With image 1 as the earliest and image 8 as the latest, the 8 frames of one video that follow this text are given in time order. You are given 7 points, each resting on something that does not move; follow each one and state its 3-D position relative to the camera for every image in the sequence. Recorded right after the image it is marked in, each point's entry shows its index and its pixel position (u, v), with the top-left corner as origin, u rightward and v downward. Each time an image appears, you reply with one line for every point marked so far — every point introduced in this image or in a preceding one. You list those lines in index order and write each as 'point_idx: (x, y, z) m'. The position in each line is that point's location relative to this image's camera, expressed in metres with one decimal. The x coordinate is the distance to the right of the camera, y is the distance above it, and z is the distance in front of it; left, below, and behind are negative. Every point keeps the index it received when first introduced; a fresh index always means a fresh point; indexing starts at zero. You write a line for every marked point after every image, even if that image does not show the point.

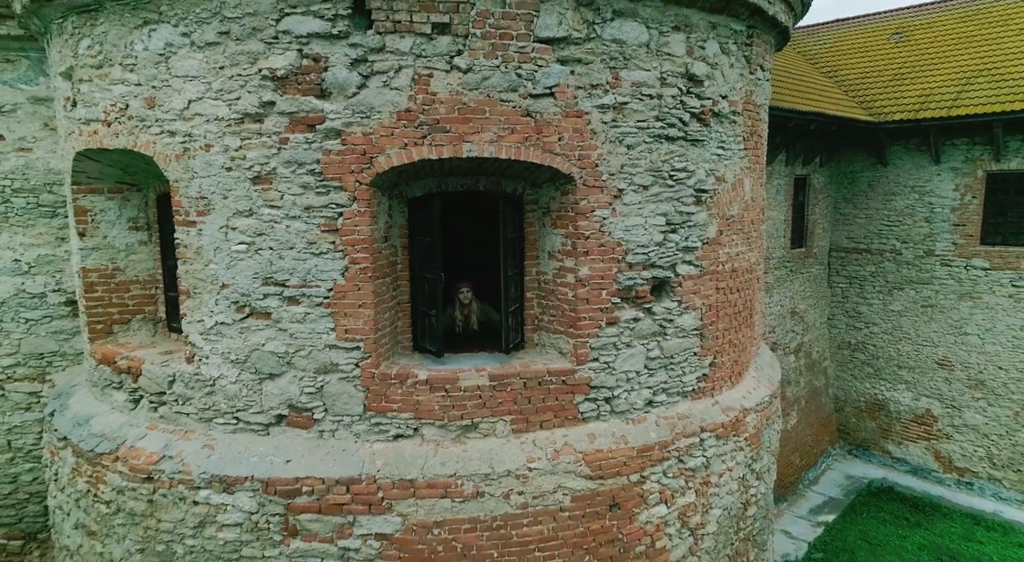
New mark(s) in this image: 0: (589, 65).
0: (+0.4, +1.2, +3.5) m
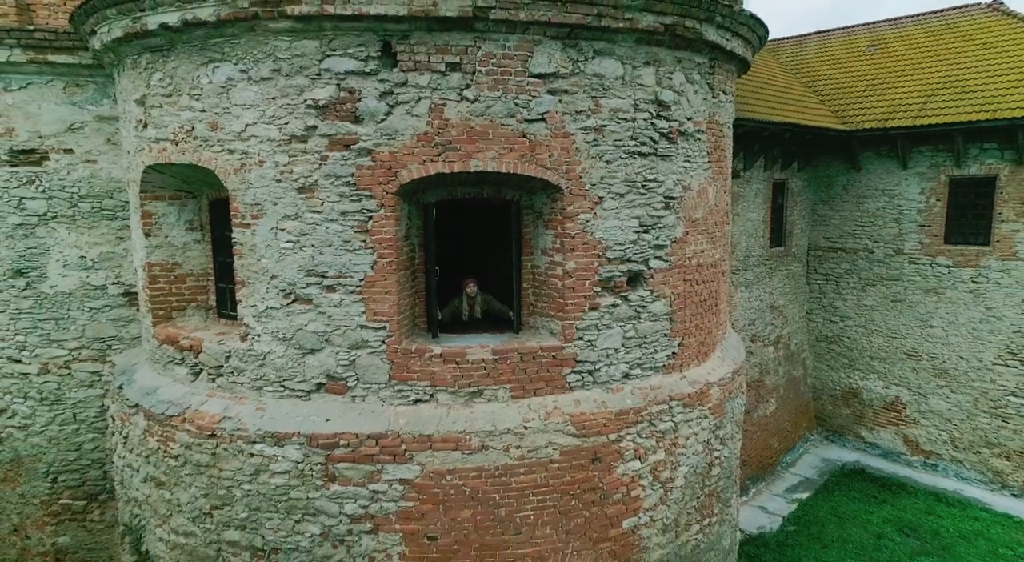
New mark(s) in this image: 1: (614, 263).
0: (+0.4, +1.3, +4.3) m
1: (+0.7, +0.1, +4.6) m
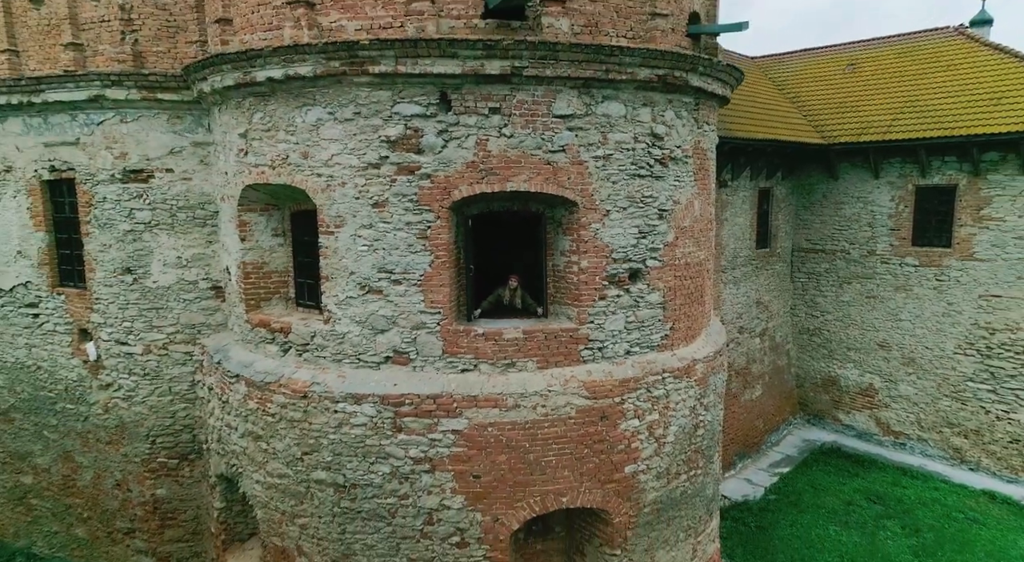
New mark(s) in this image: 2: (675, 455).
0: (+0.7, +1.3, +5.5) m
1: (+1.0, +0.2, +5.8) m
2: (+1.6, -1.7, +6.2) m
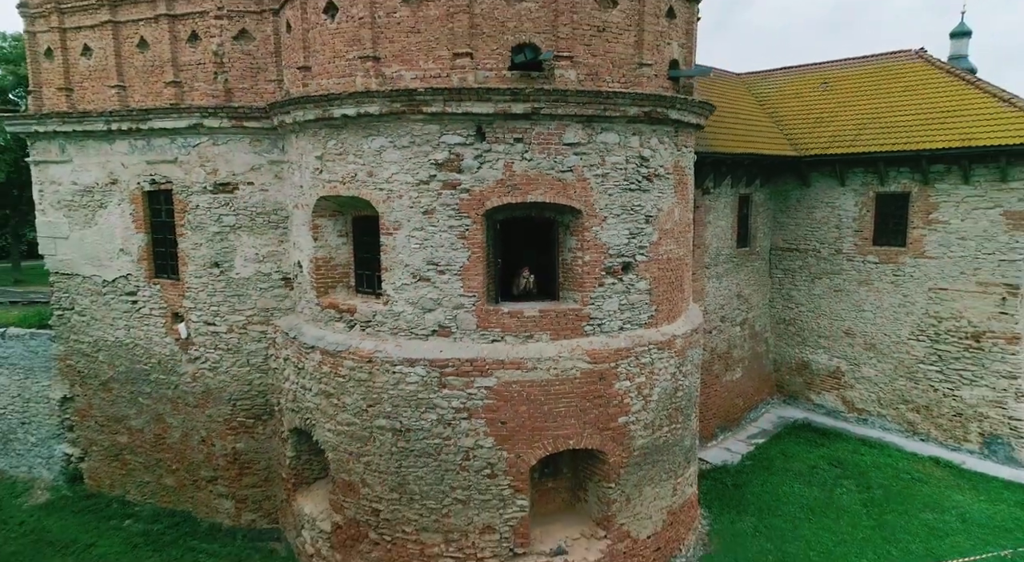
0: (+0.9, +1.4, +7.1) m
1: (+1.2, +0.3, +7.4) m
2: (+1.8, -1.6, +7.8) m
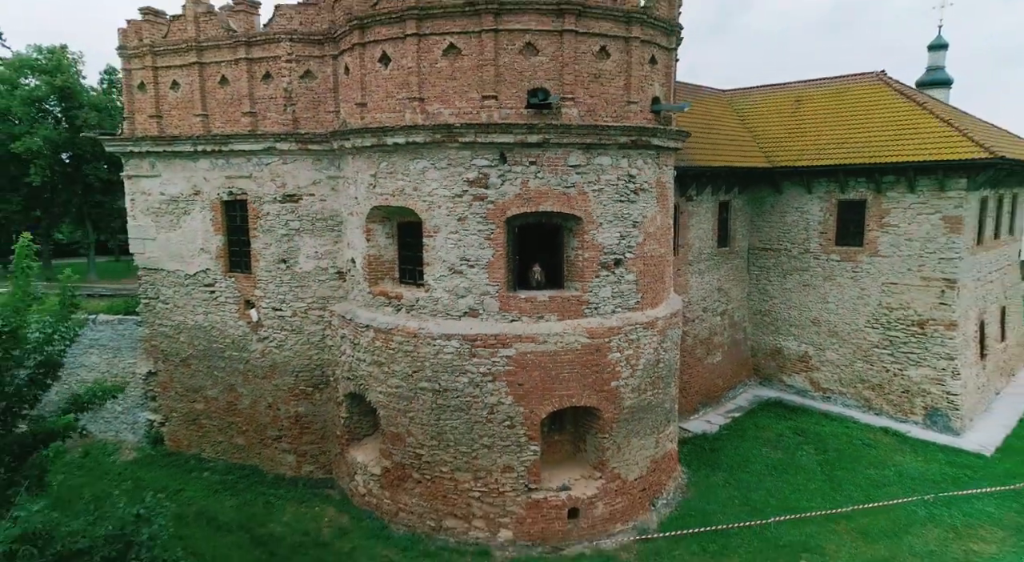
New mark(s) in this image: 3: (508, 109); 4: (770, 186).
0: (+1.1, +1.6, +9.1) m
1: (+1.4, +0.4, +9.4) m
2: (+2.1, -1.5, +9.8) m
3: (-0.1, +2.4, +8.7) m
4: (+6.5, +2.4, +15.9) m
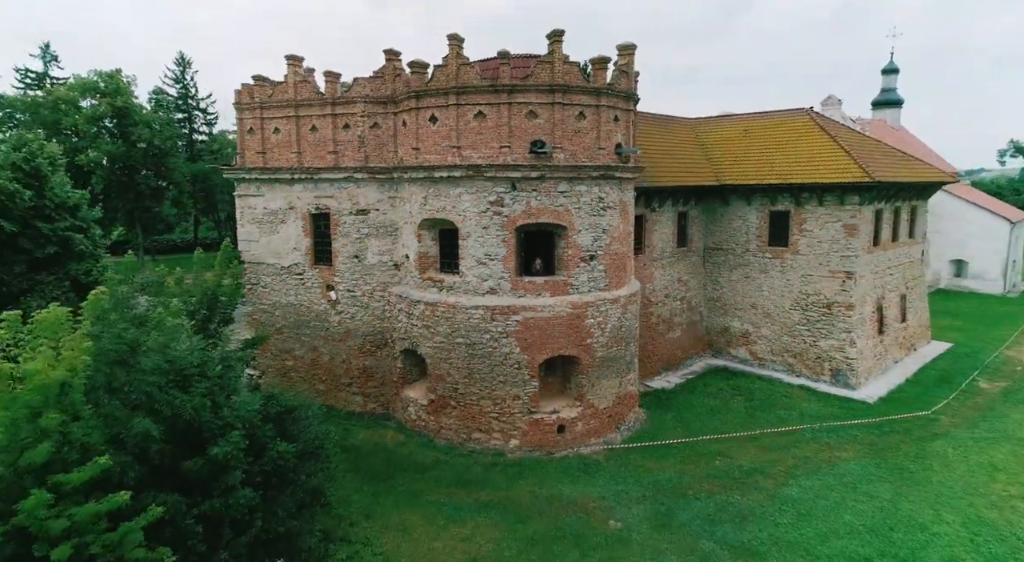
0: (+1.3, +1.8, +13.3) m
1: (+1.6, +0.6, +13.6) m
2: (+2.2, -1.3, +14.0) m
3: (+0.1, +2.6, +12.9) m
4: (+6.7, +2.6, +20.2) m
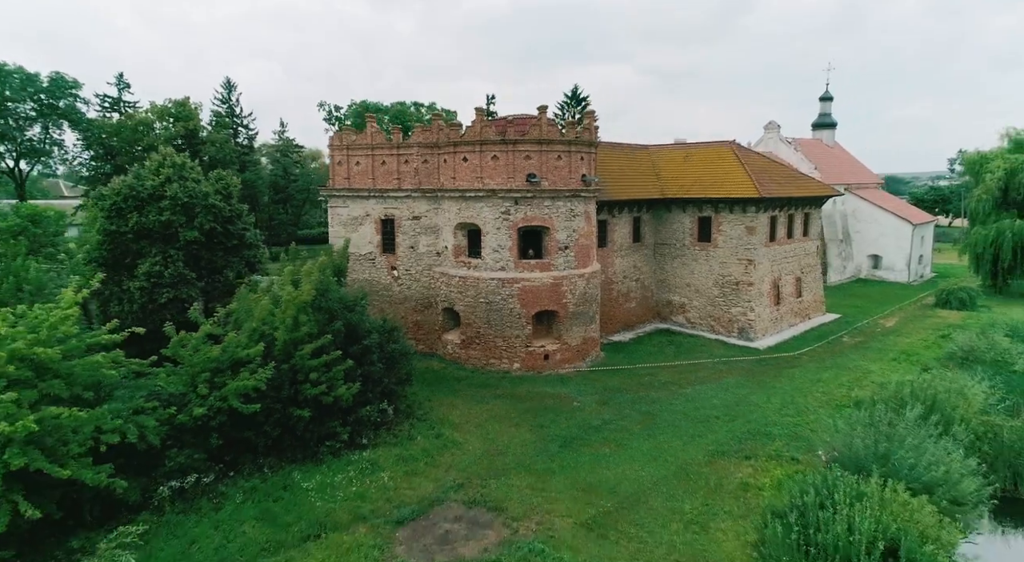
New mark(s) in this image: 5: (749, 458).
0: (+1.4, +2.4, +20.9) m
1: (+1.7, +1.2, +21.1) m
2: (+2.3, -0.7, +21.6) m
3: (+0.2, +3.2, +20.4) m
4: (+6.7, +3.2, +27.7) m
5: (+5.4, -4.0, +14.4) m
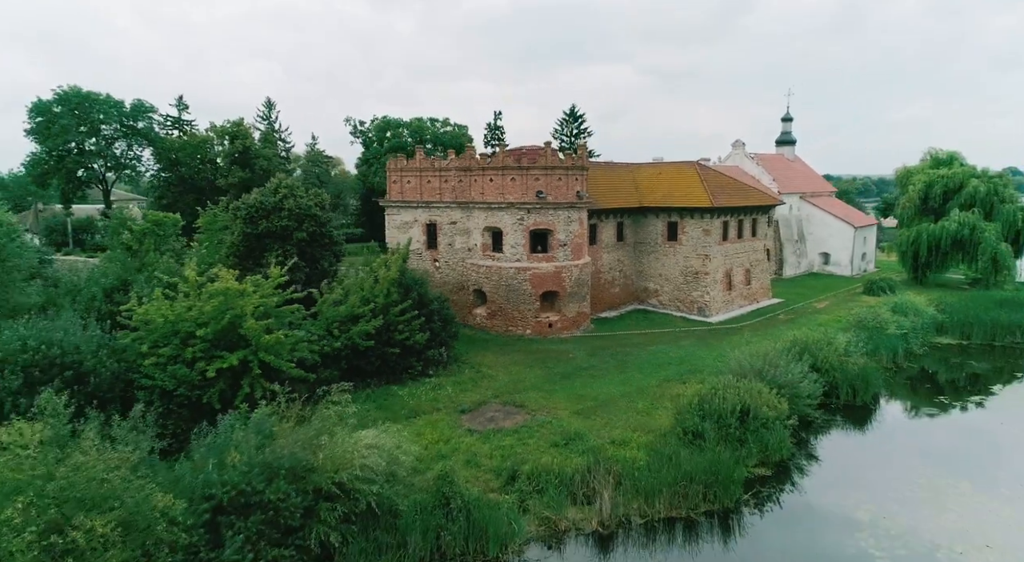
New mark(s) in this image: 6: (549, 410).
0: (+1.9, +2.9, +28.3) m
1: (+2.3, +1.7, +28.6) m
2: (+2.9, -0.2, +29.0) m
3: (+0.8, +3.7, +27.9) m
4: (+7.3, +3.7, +35.2) m
5: (+6.0, -3.5, +21.9) m
6: (+1.1, -4.0, +19.5) m
